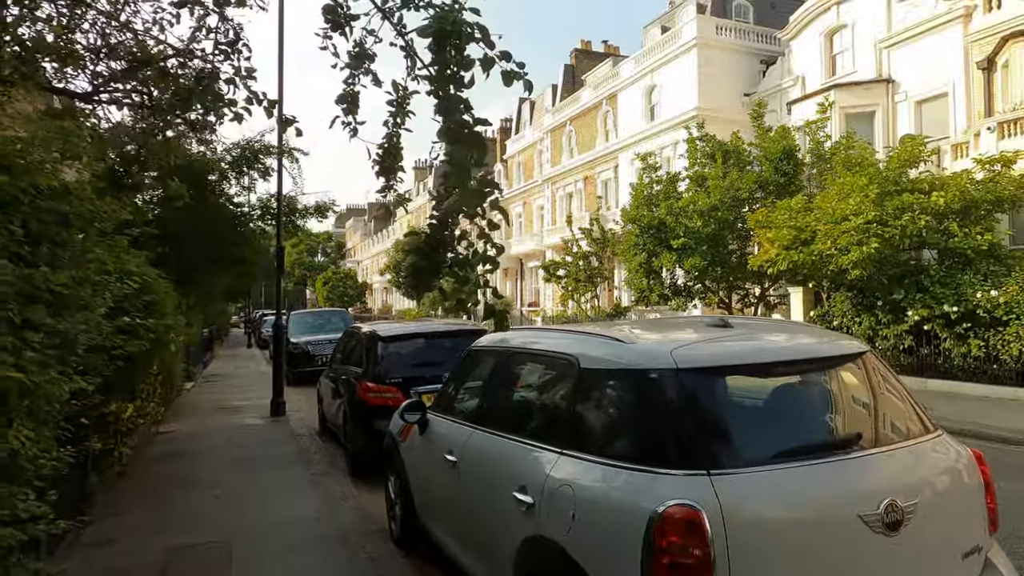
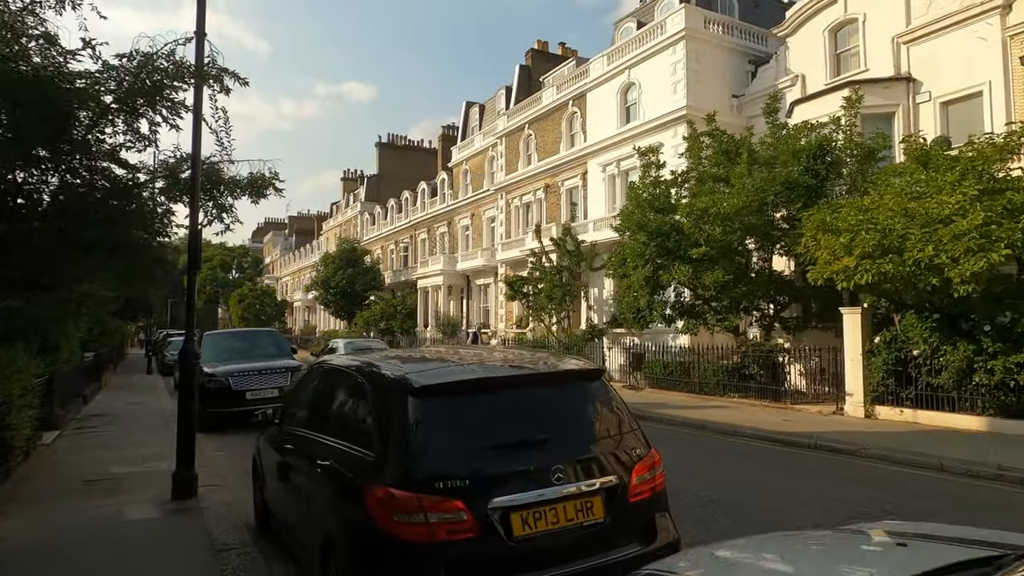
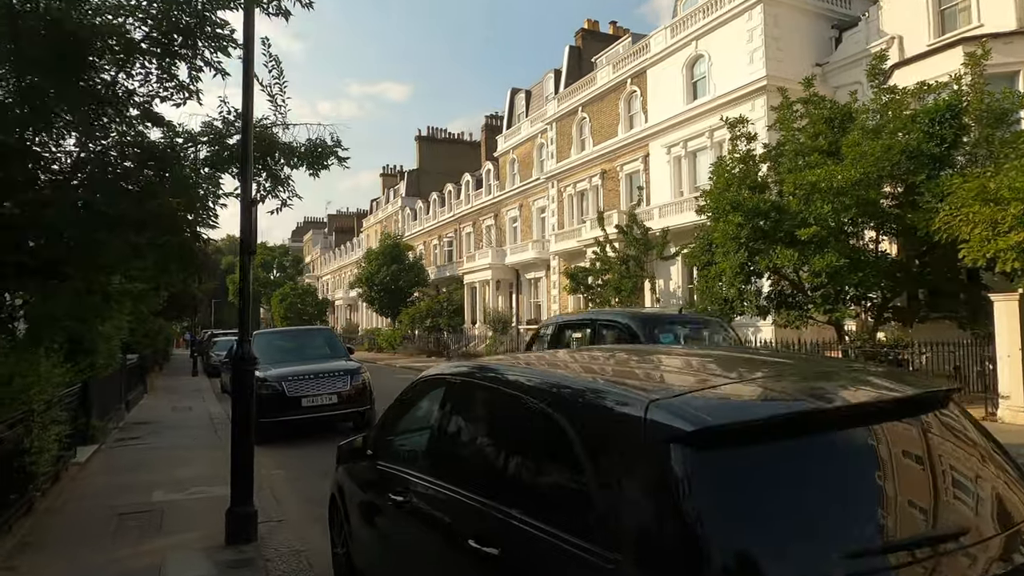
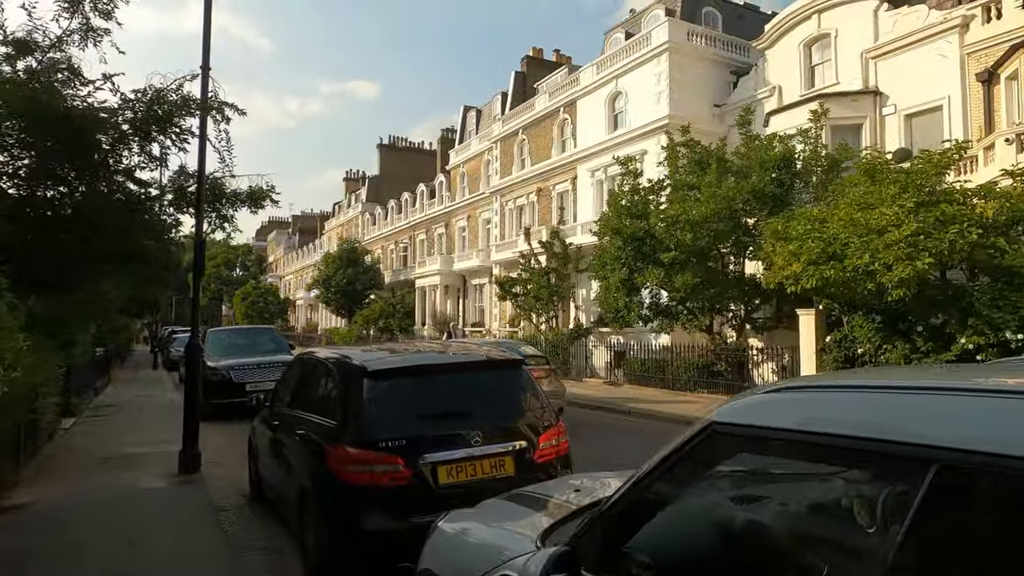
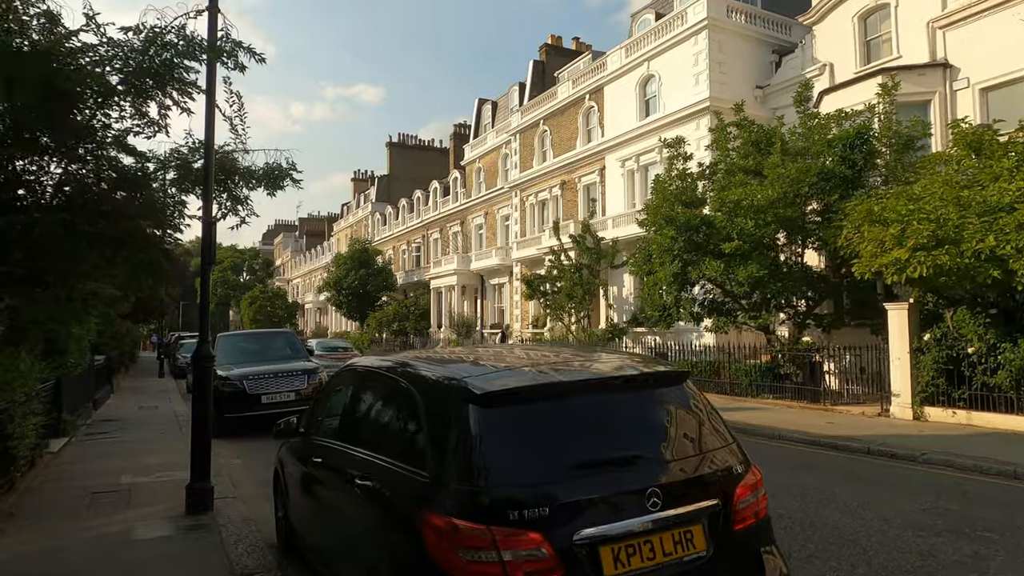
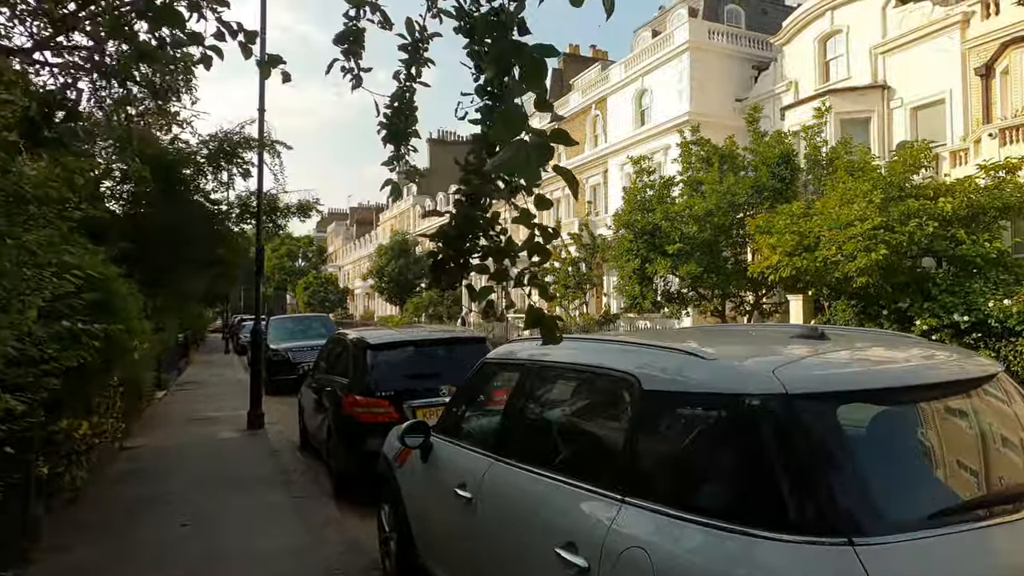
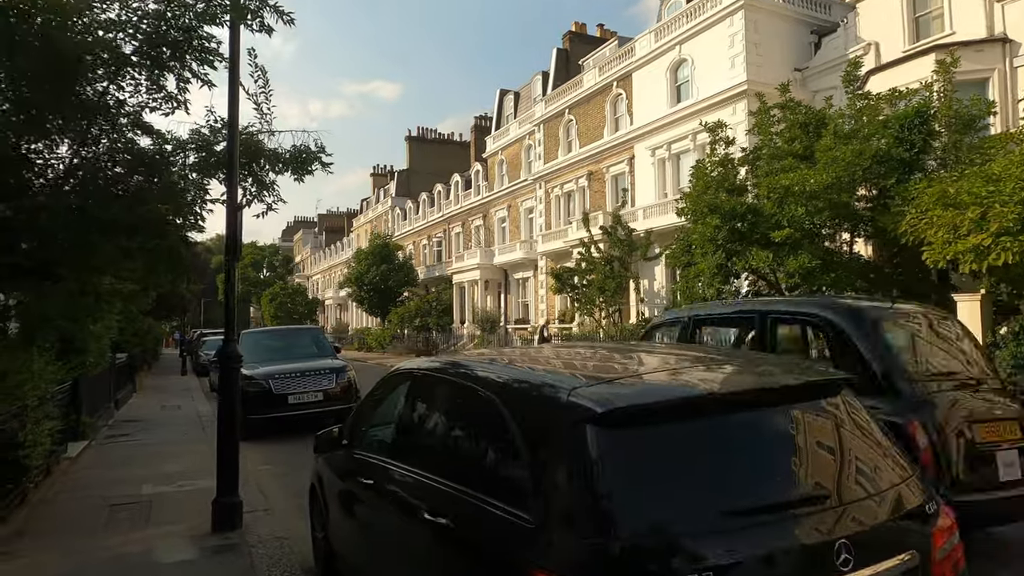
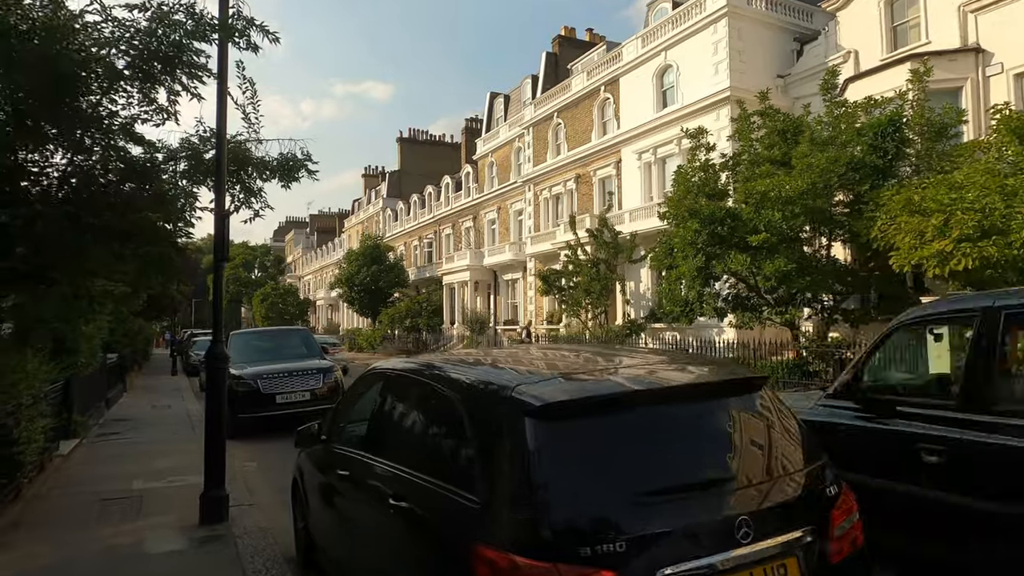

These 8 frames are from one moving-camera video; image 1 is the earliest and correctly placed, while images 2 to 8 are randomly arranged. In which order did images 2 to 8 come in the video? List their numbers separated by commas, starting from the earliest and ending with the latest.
6, 4, 2, 5, 8, 7, 3
